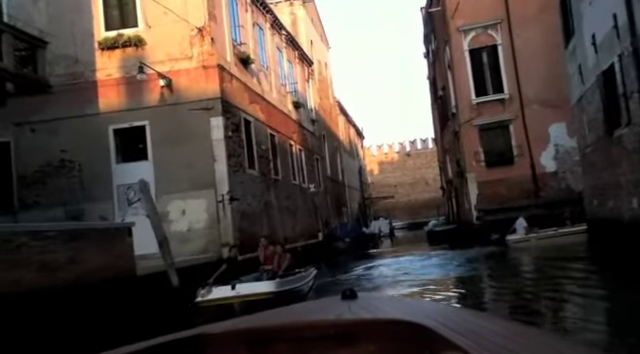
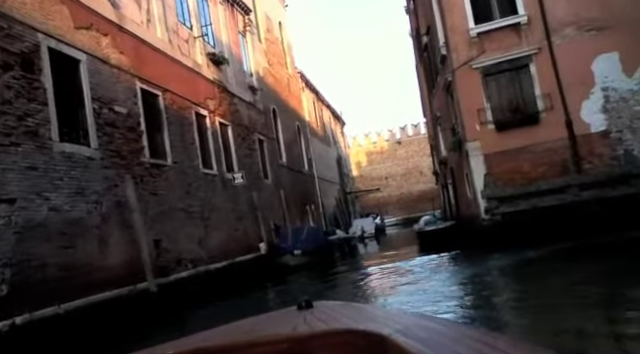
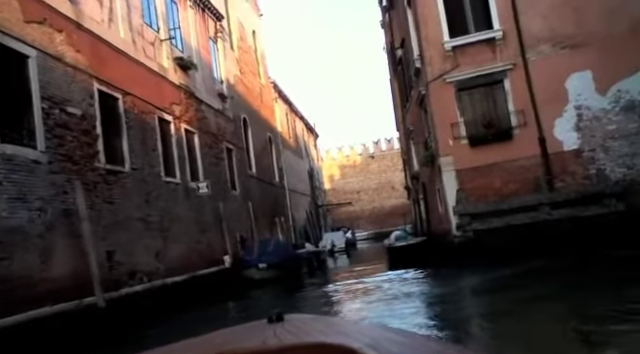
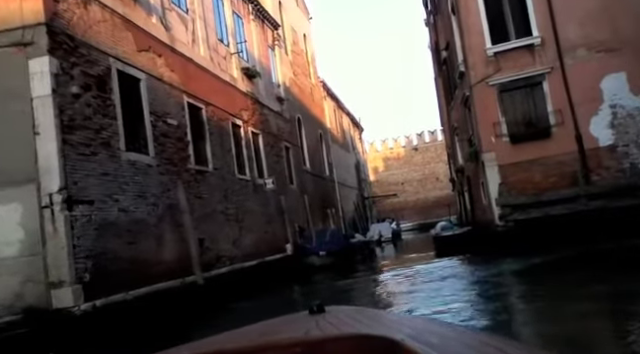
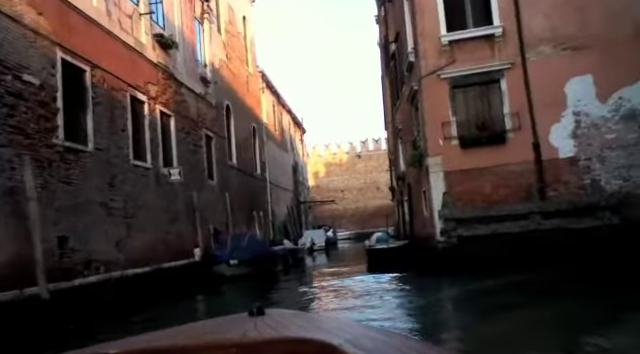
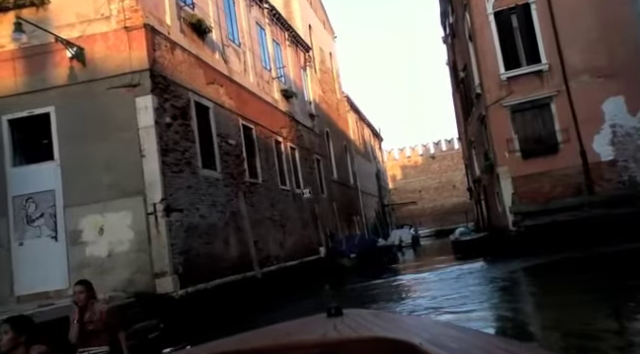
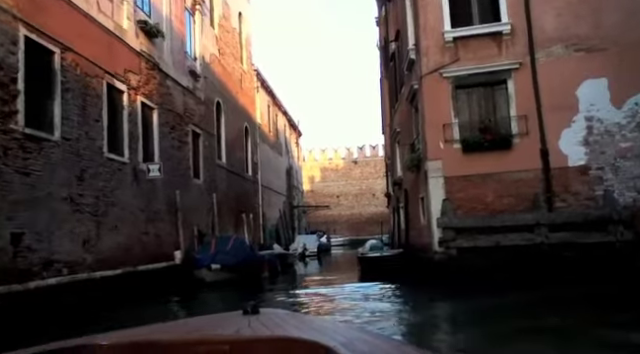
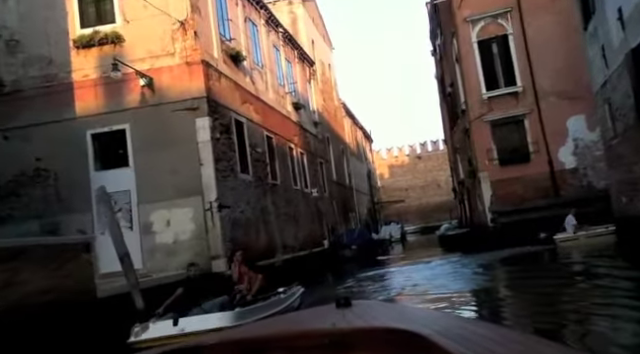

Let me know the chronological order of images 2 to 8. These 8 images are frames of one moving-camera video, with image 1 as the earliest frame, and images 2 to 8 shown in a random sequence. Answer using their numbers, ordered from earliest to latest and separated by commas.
8, 6, 4, 2, 3, 5, 7
